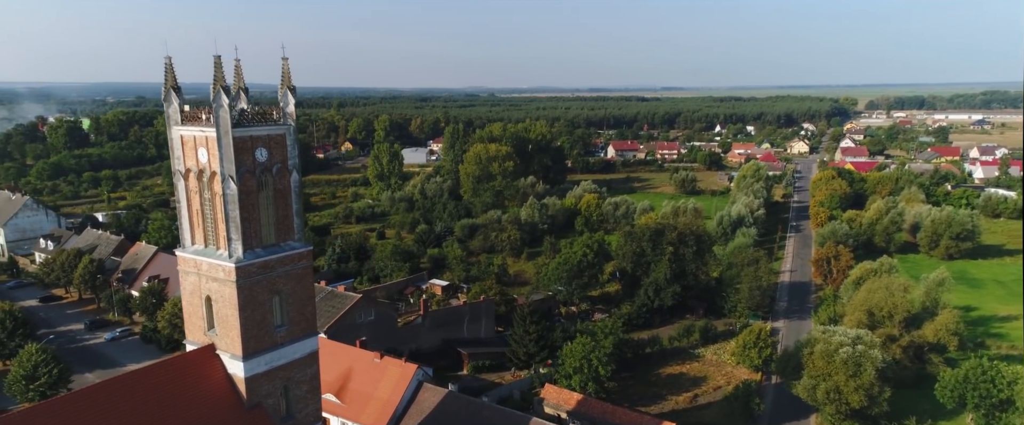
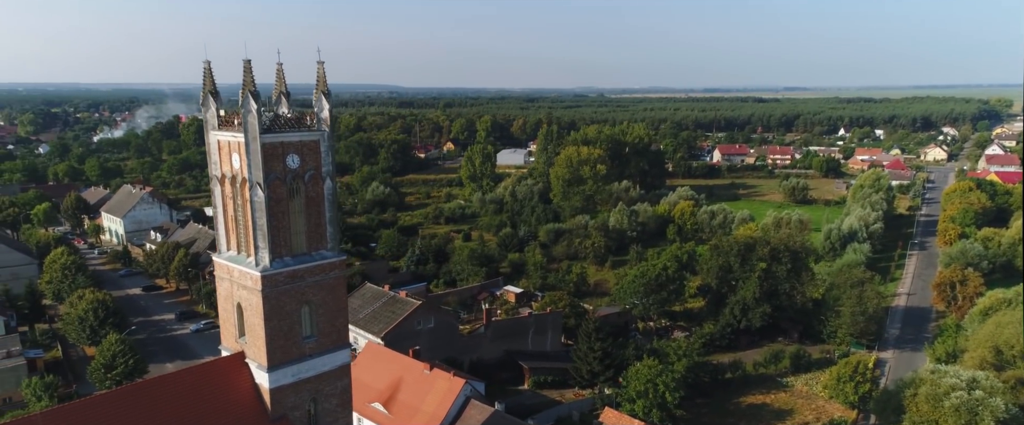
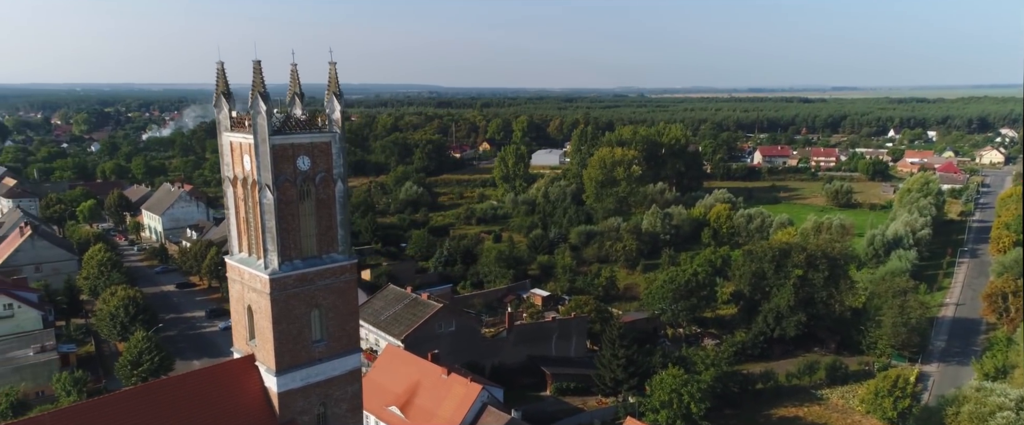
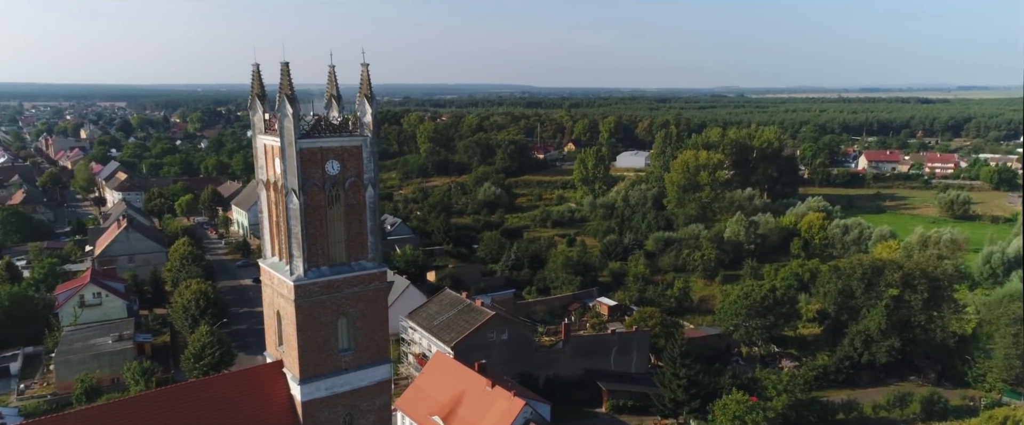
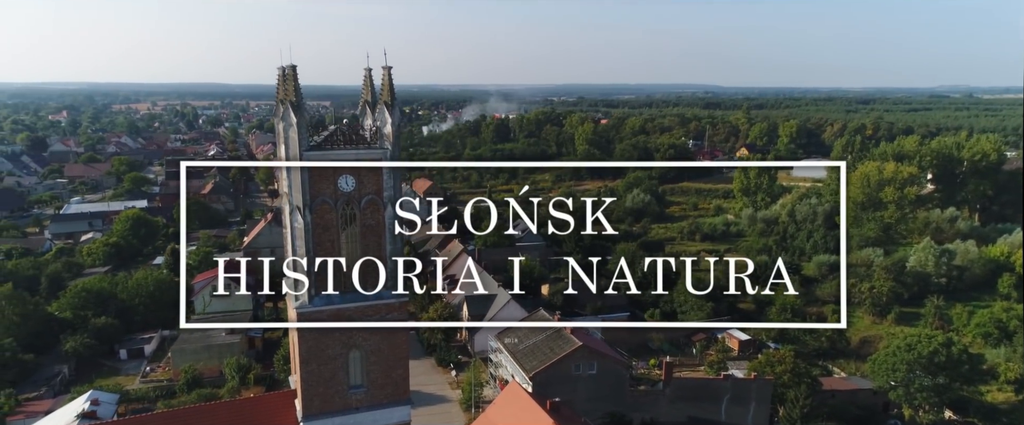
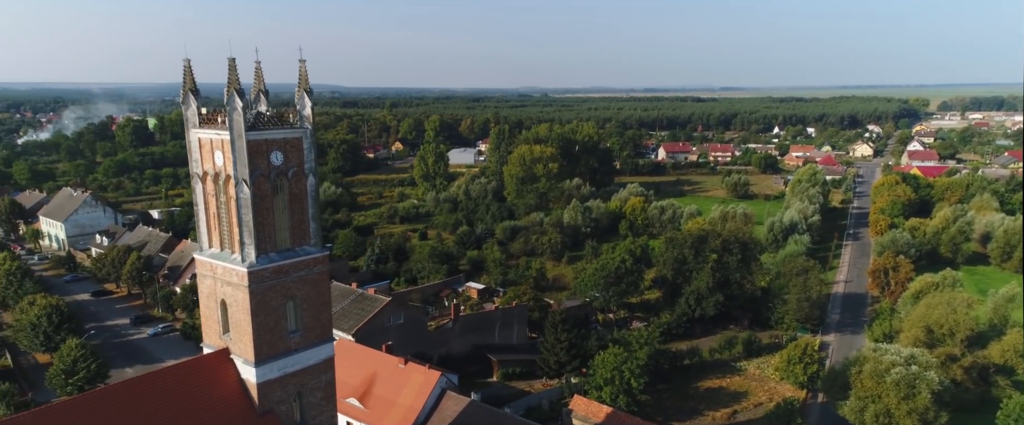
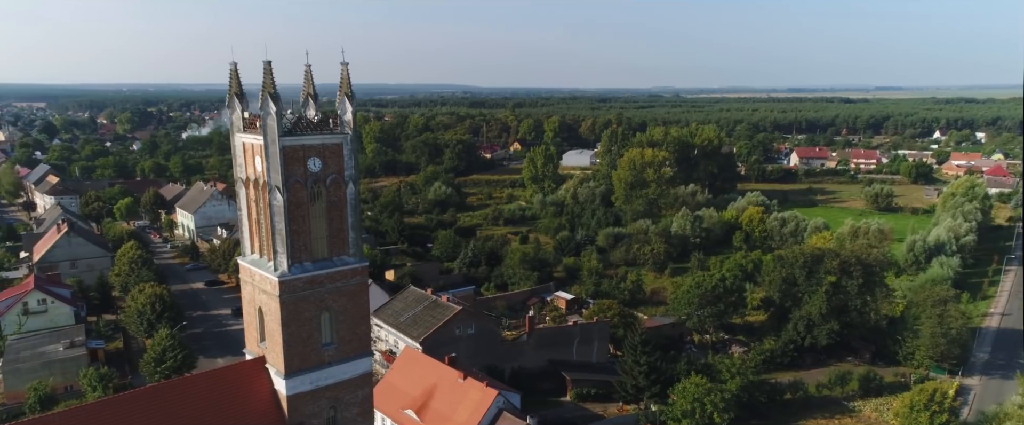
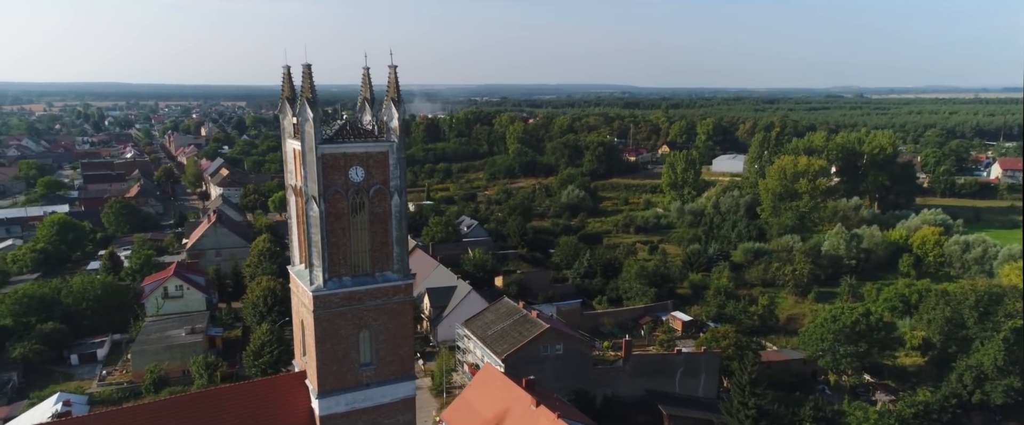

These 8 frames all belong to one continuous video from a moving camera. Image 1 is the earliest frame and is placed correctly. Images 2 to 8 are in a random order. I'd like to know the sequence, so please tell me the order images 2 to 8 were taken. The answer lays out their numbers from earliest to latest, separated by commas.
6, 2, 3, 7, 4, 8, 5
